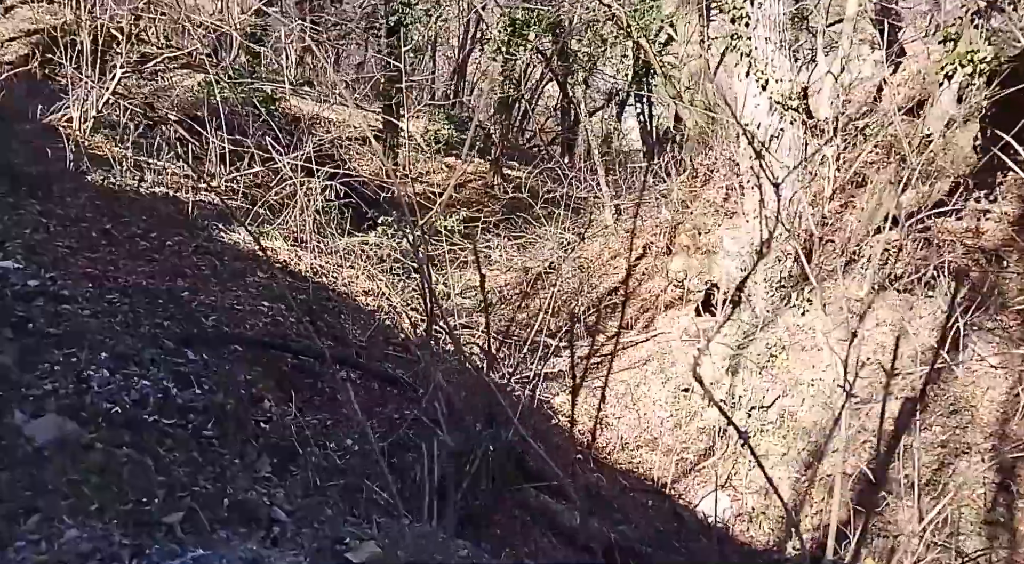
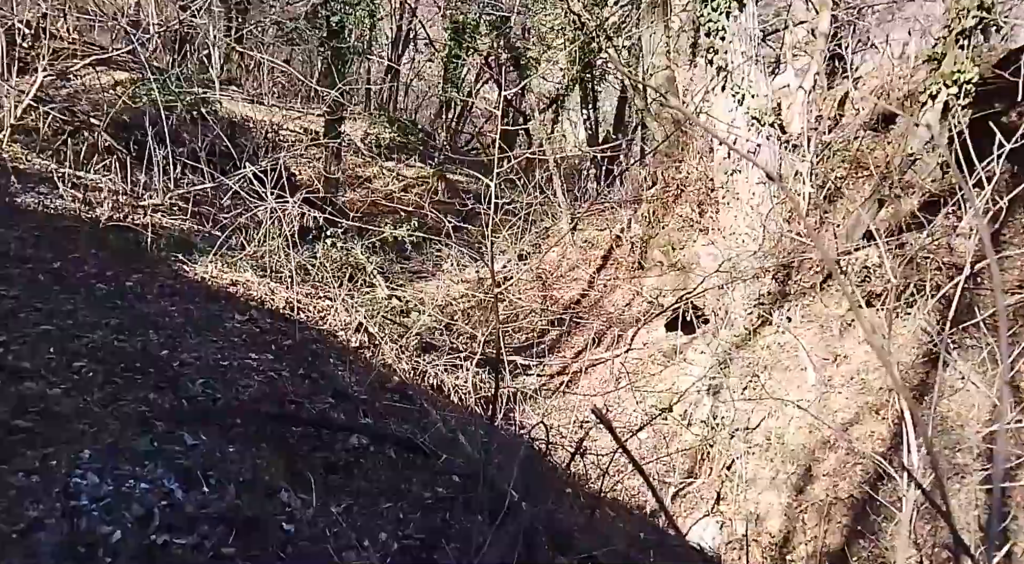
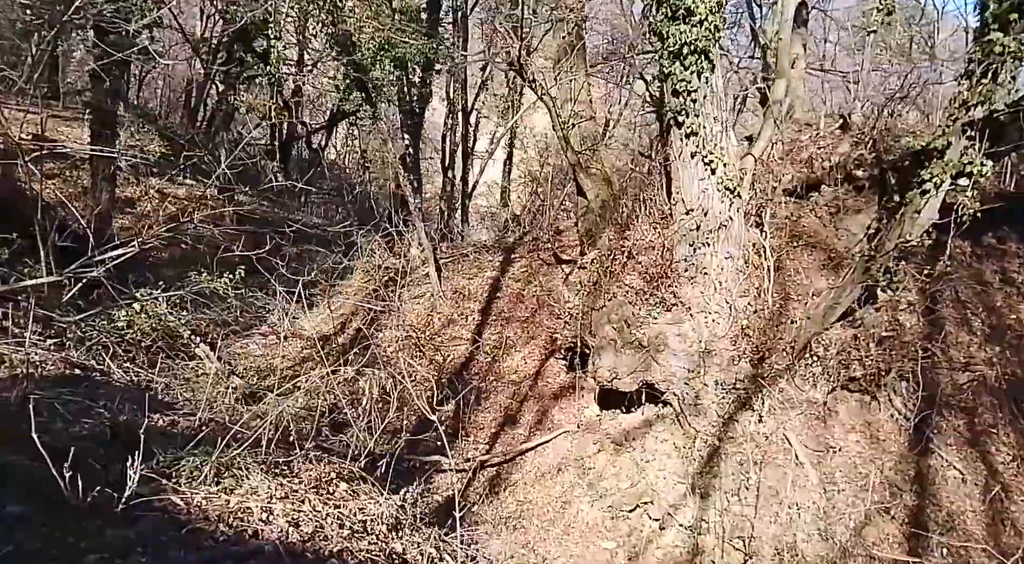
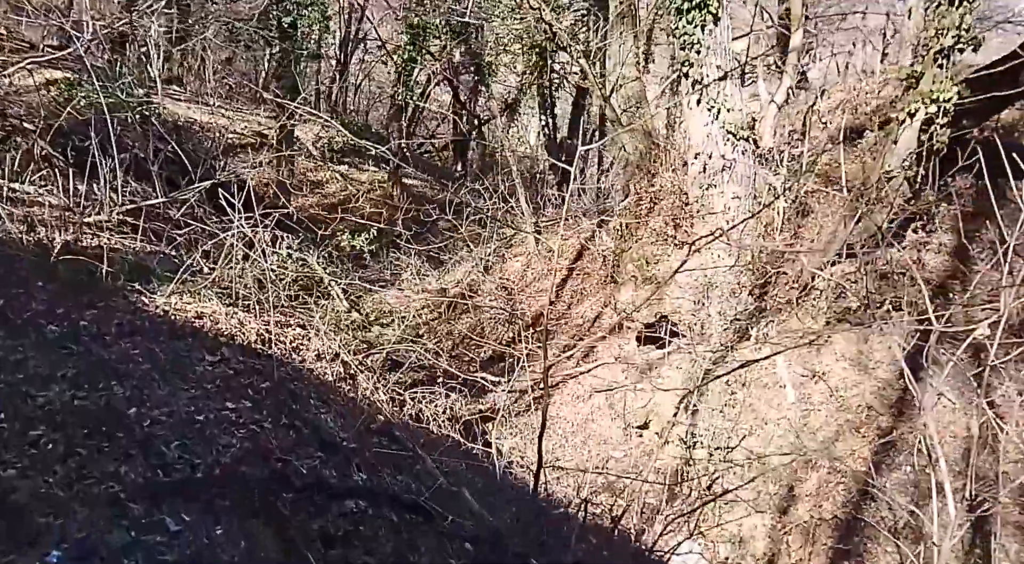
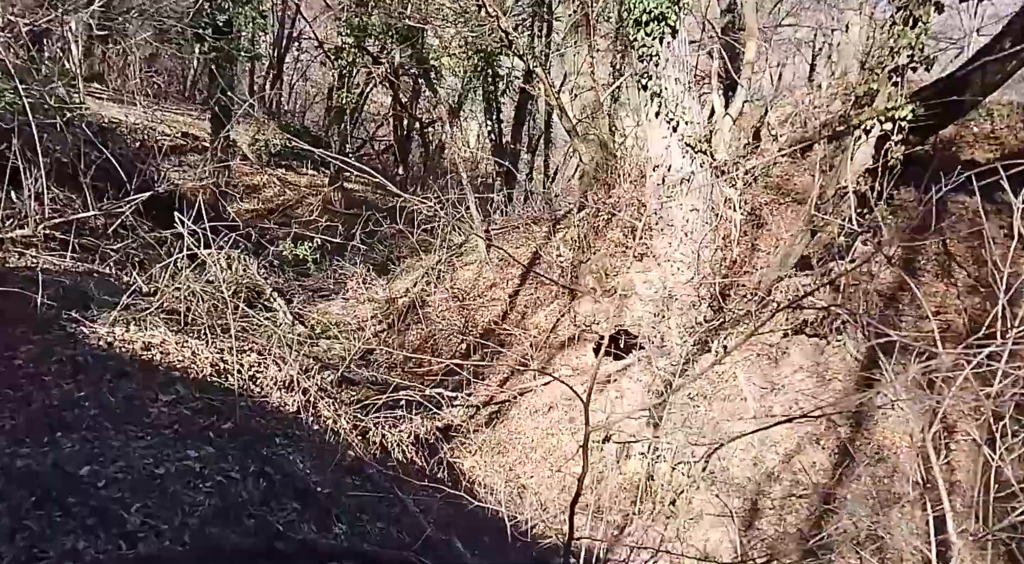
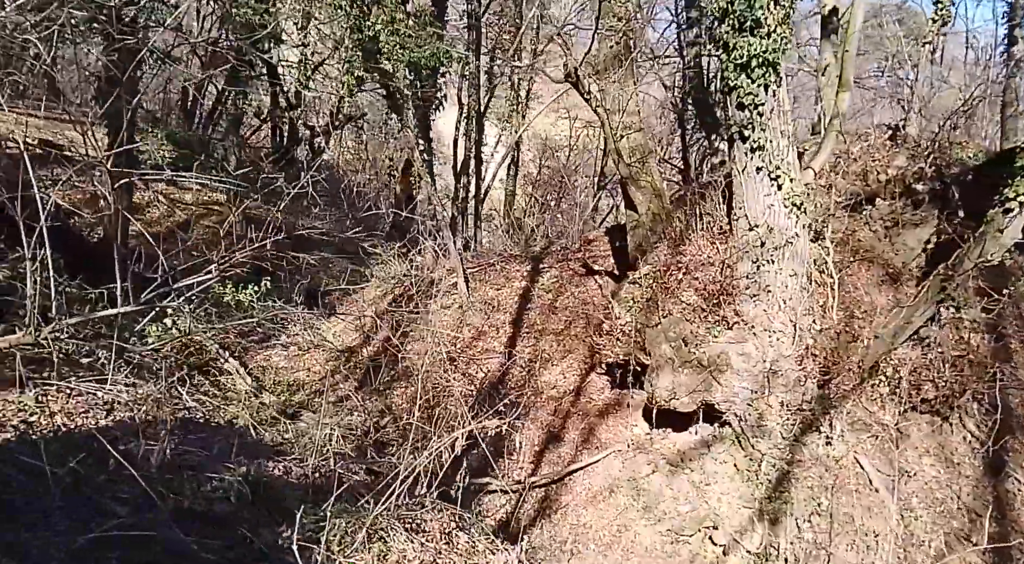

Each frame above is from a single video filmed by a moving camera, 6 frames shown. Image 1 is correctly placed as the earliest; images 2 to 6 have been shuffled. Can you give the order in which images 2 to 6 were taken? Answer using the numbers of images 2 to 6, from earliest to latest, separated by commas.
2, 4, 5, 3, 6
